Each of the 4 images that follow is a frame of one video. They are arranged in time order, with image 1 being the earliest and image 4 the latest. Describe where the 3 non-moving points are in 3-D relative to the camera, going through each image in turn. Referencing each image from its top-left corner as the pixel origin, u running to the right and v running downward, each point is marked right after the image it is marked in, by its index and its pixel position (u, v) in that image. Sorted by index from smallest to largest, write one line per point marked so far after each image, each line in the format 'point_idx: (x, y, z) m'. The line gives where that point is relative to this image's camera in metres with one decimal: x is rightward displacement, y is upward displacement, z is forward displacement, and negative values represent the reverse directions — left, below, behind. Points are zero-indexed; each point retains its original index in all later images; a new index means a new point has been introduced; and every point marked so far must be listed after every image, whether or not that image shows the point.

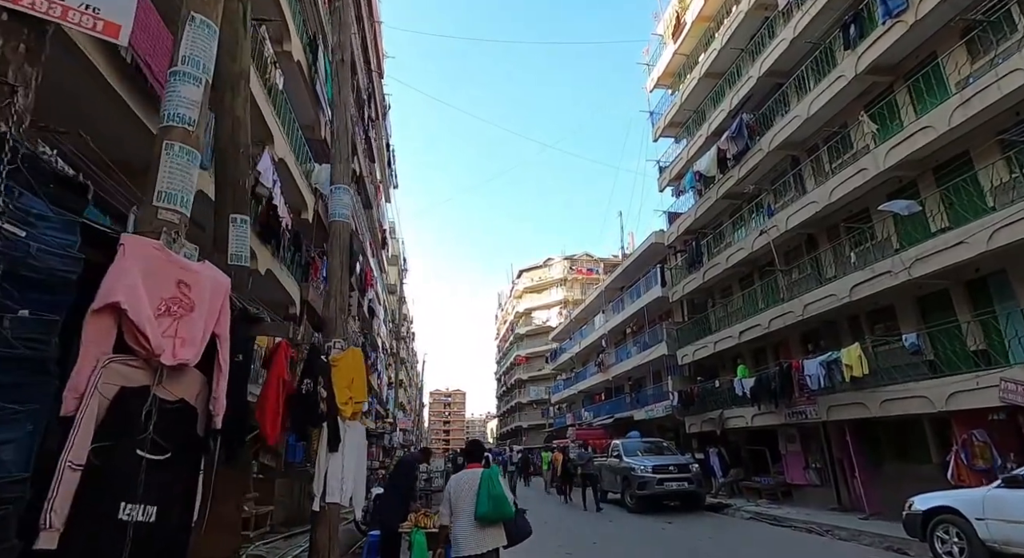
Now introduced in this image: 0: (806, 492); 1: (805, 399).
0: (+8.8, -6.4, +16.1) m
1: (+8.2, -3.4, +15.1) m
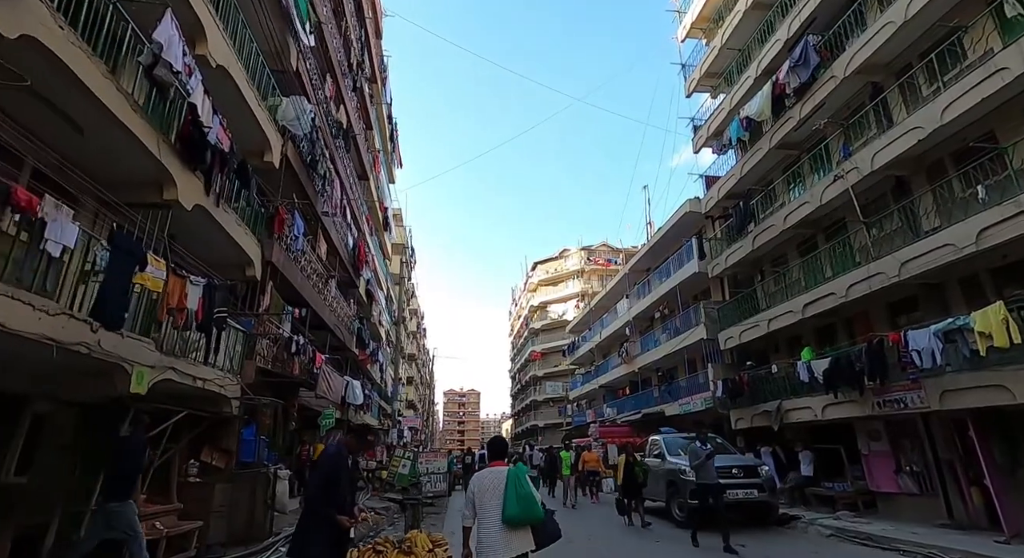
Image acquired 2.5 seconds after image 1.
0: (+9.1, -5.3, +12.6) m
1: (+8.5, -2.3, +11.7) m
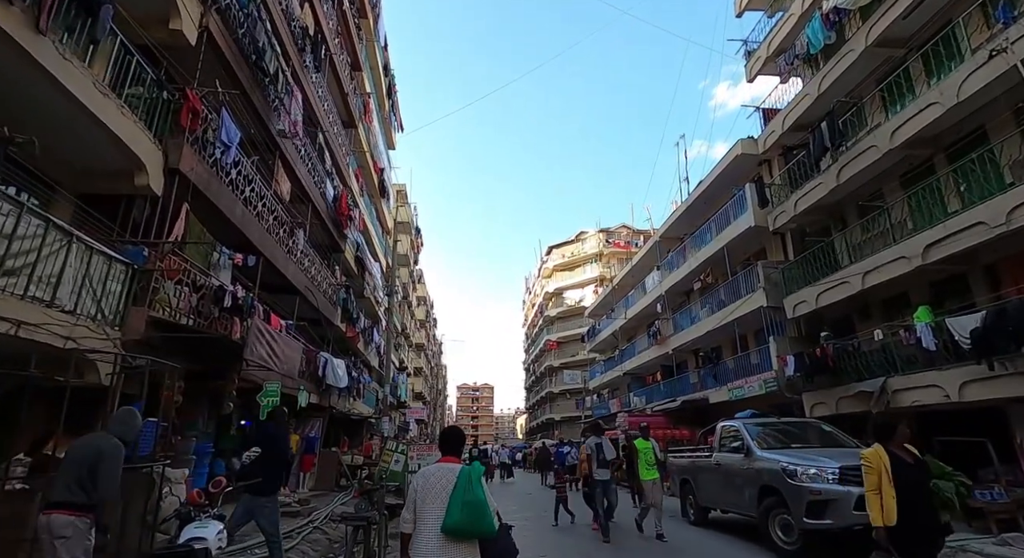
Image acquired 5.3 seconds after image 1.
0: (+9.3, -3.8, +8.5) m
1: (+8.7, -0.9, +7.5) m
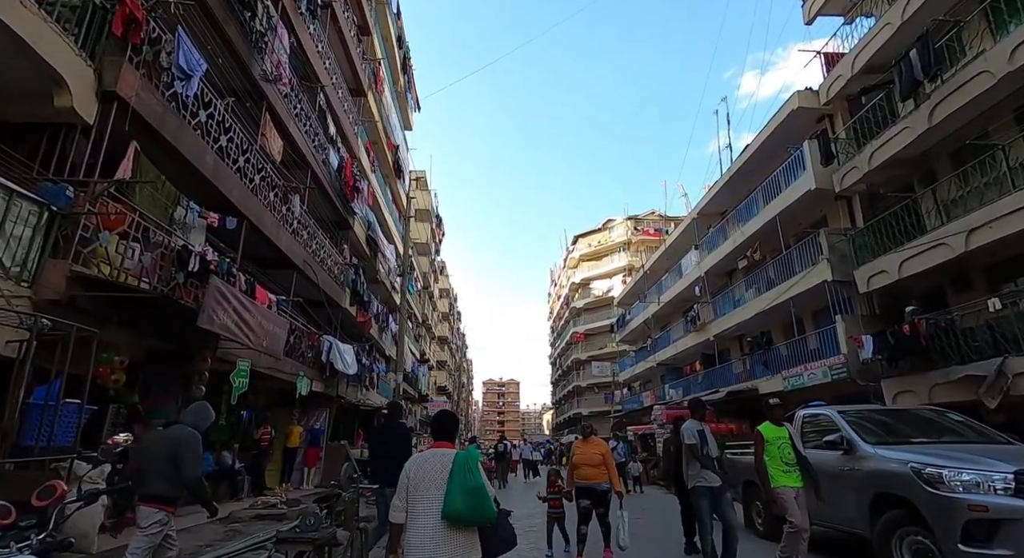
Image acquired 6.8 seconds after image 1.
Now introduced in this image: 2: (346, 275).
0: (+9.6, -3.1, +6.1) m
1: (+8.9, -0.1, +5.1) m
2: (-5.7, +0.1, +18.4) m
